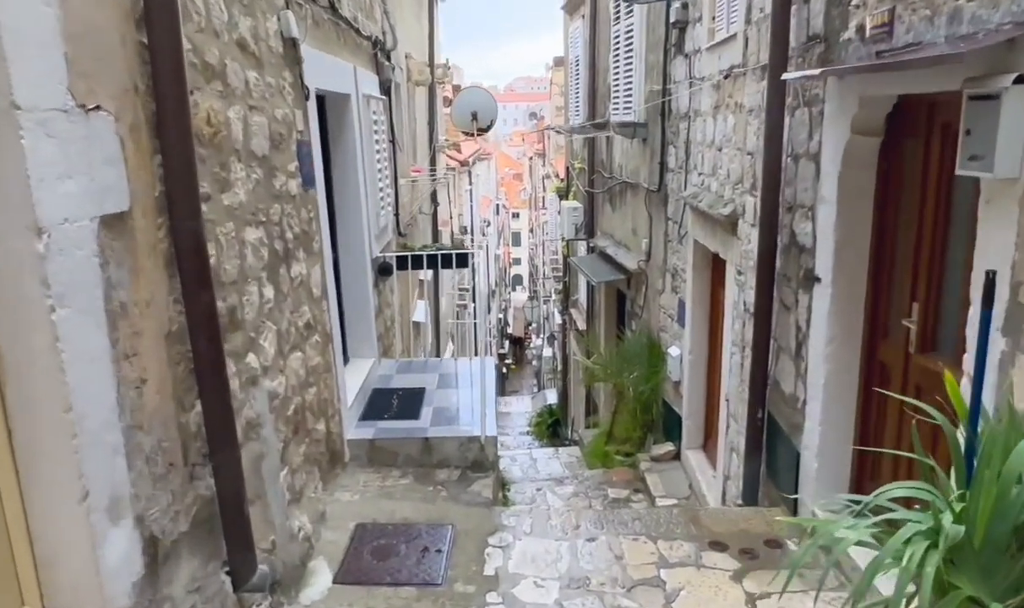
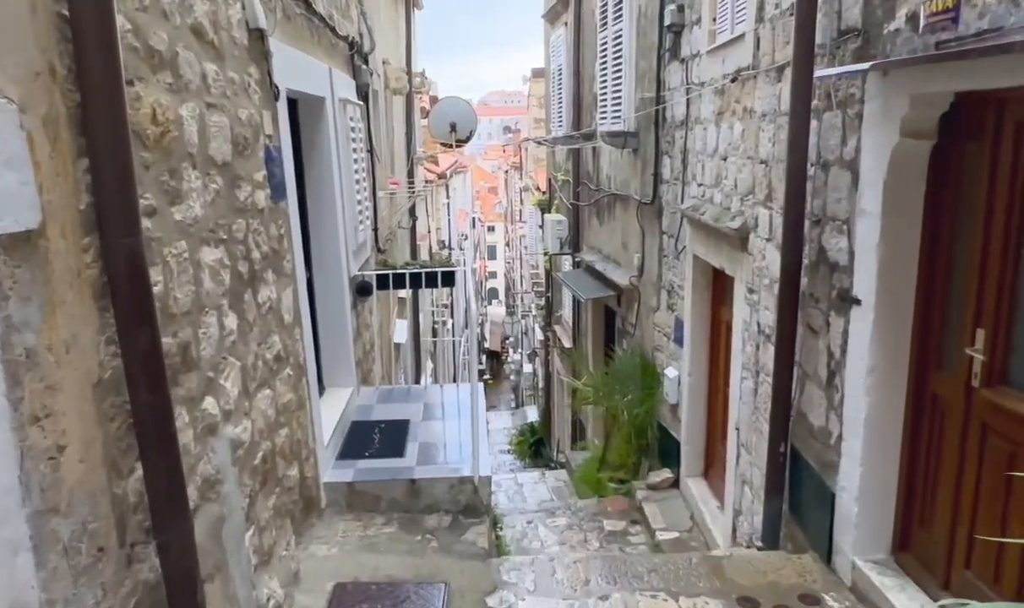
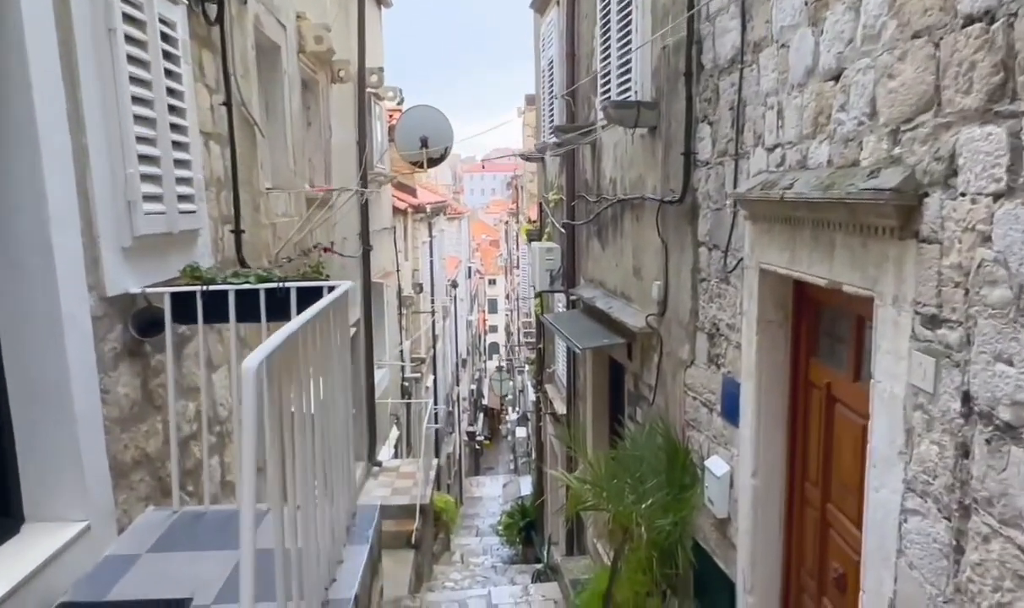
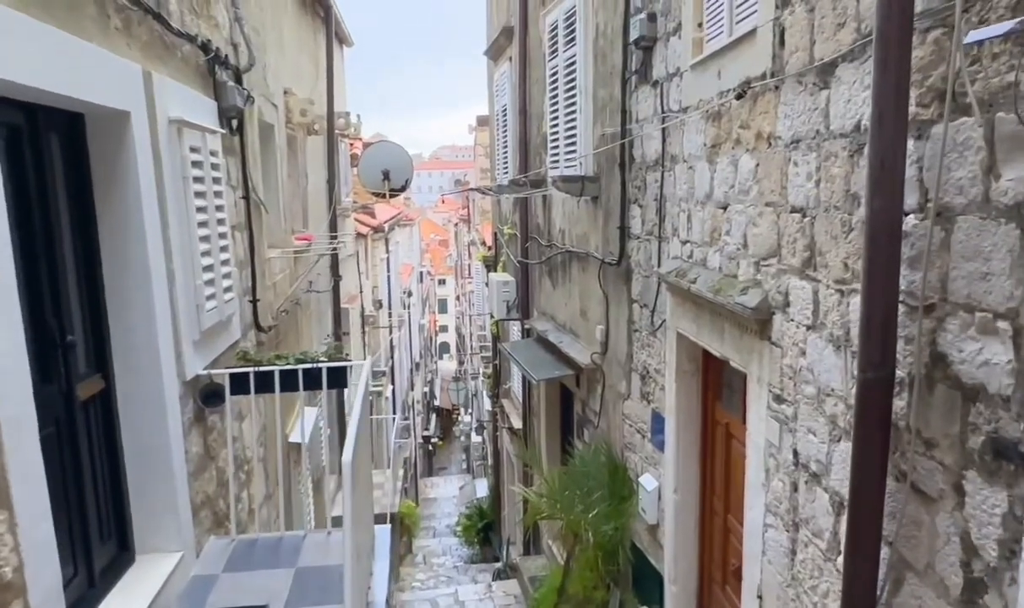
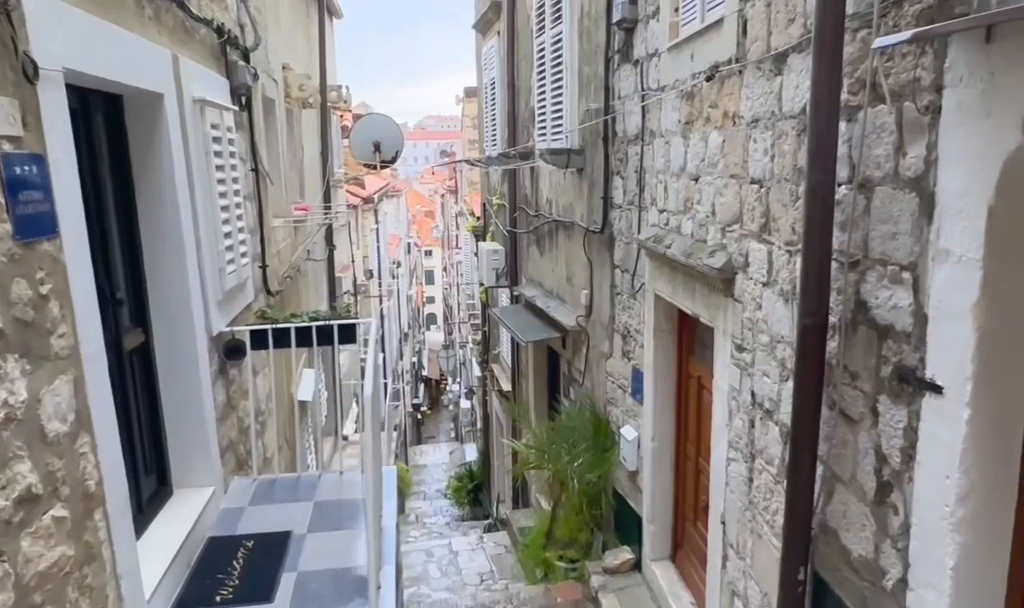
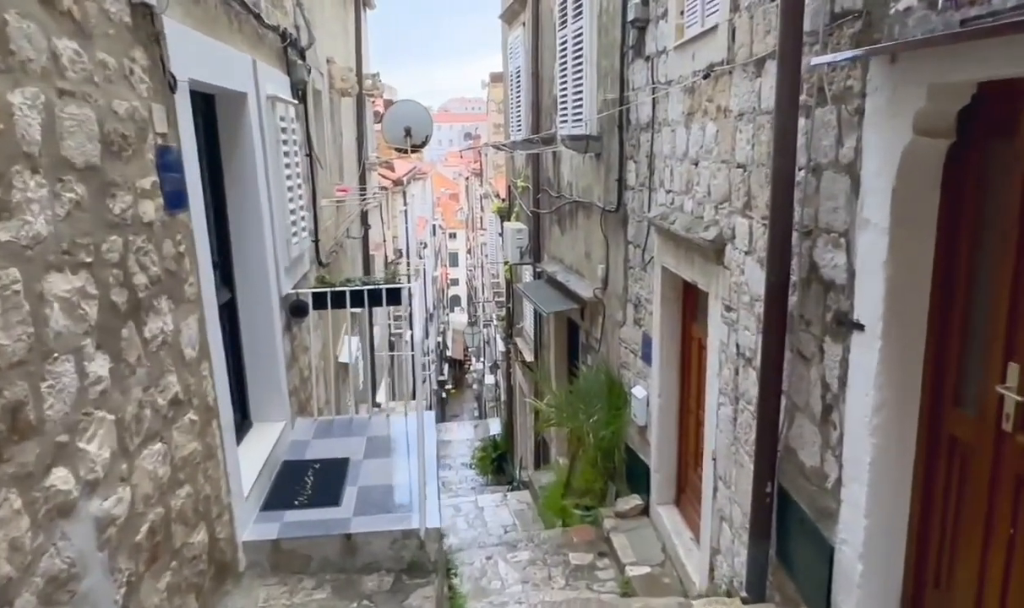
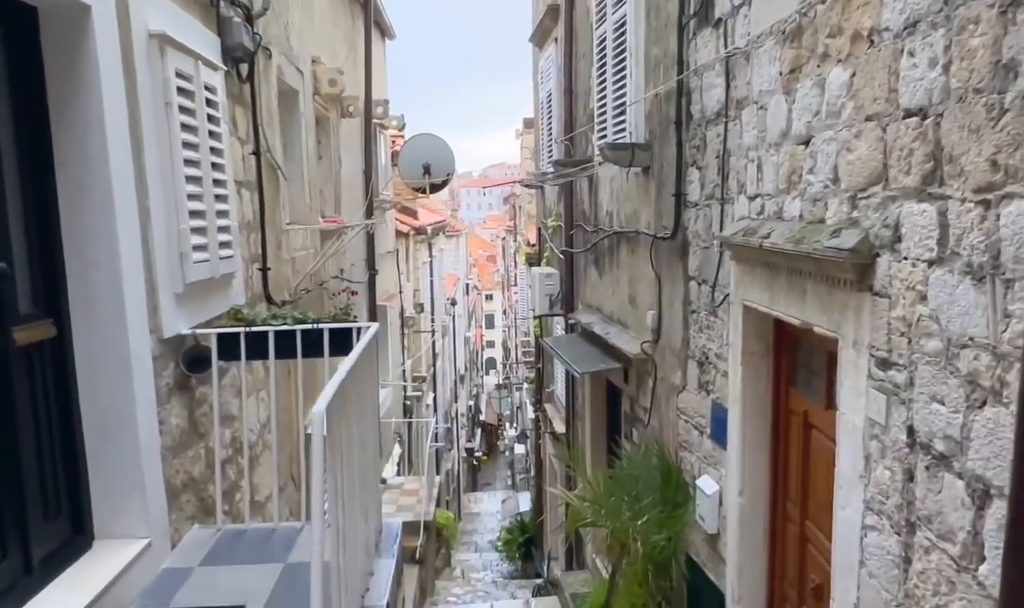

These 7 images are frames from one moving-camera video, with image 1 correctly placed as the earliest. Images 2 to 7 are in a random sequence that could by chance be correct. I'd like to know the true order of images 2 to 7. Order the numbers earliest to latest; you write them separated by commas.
2, 6, 5, 4, 7, 3
